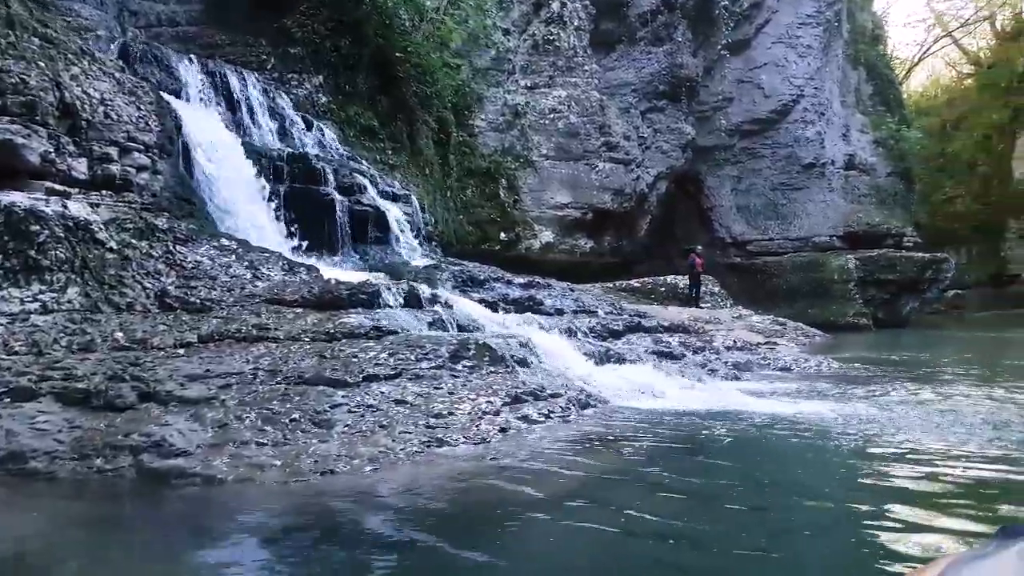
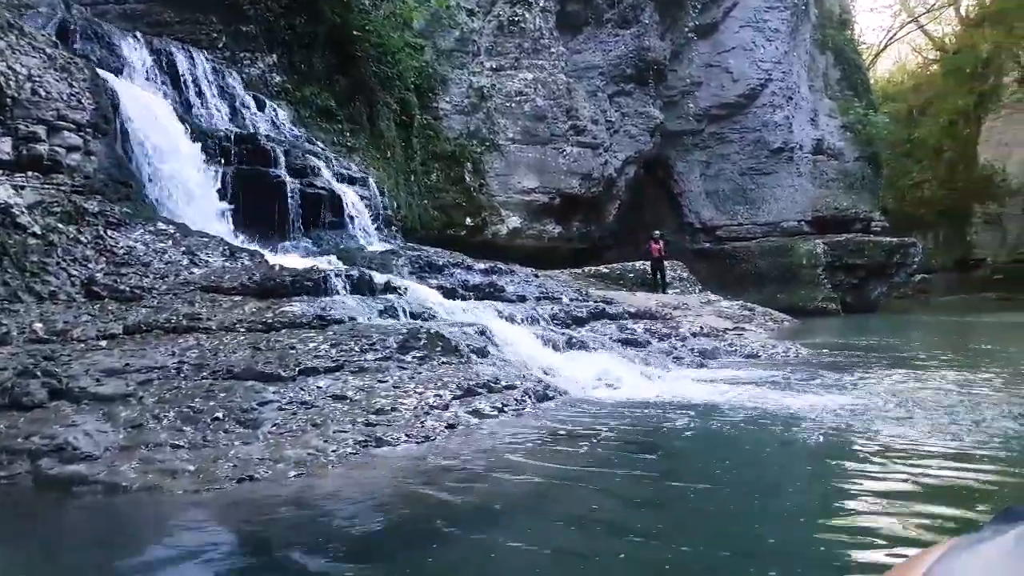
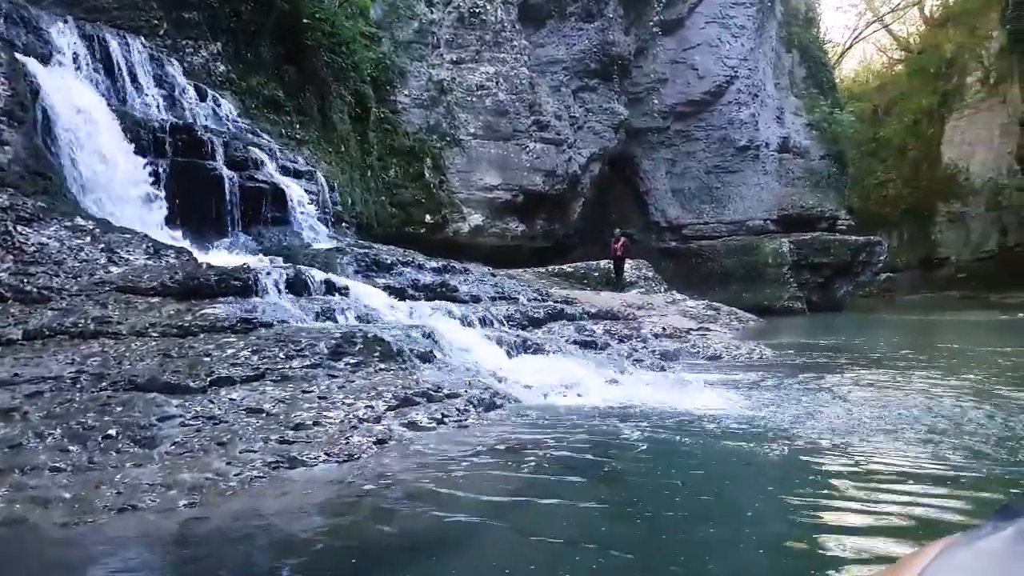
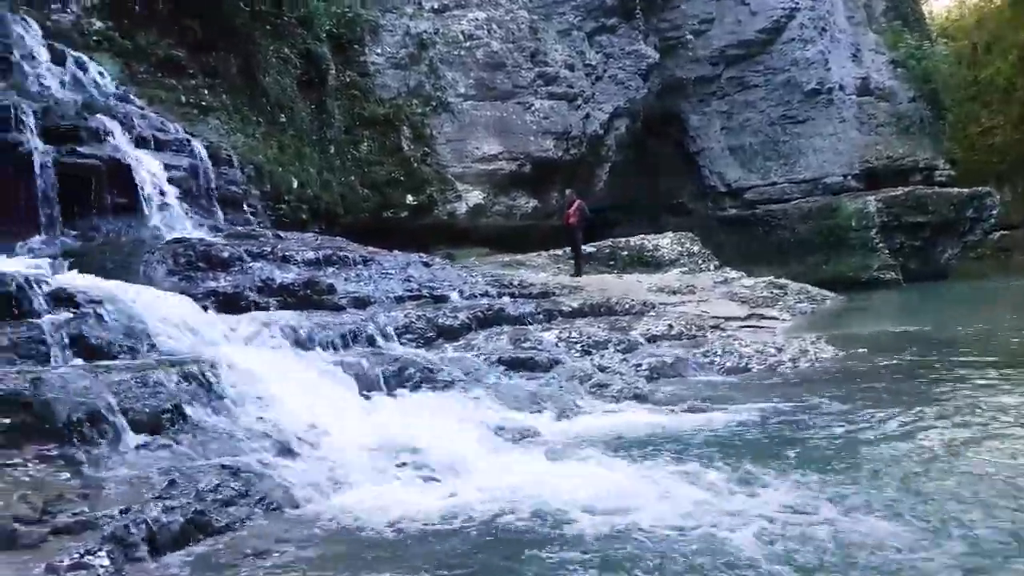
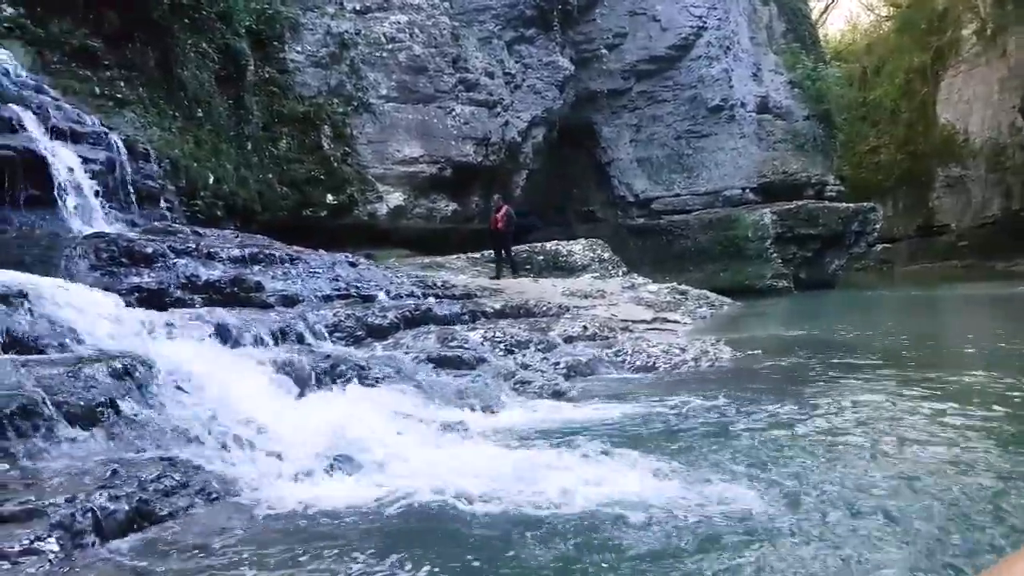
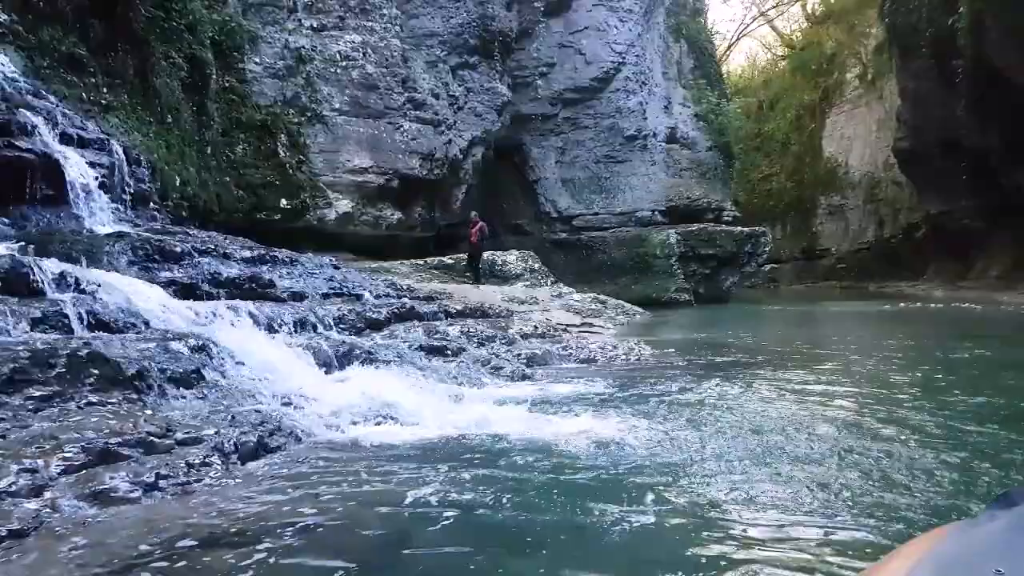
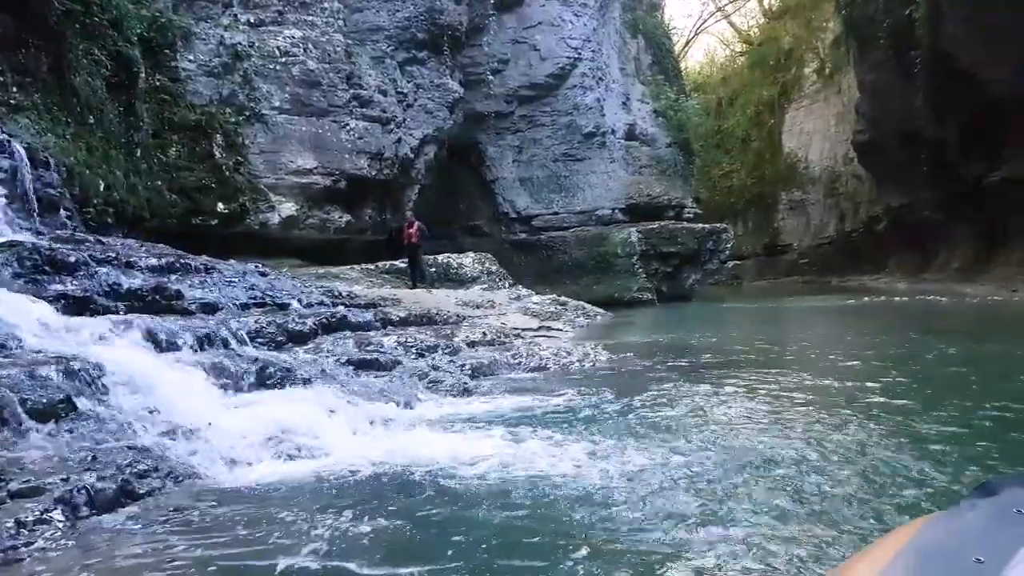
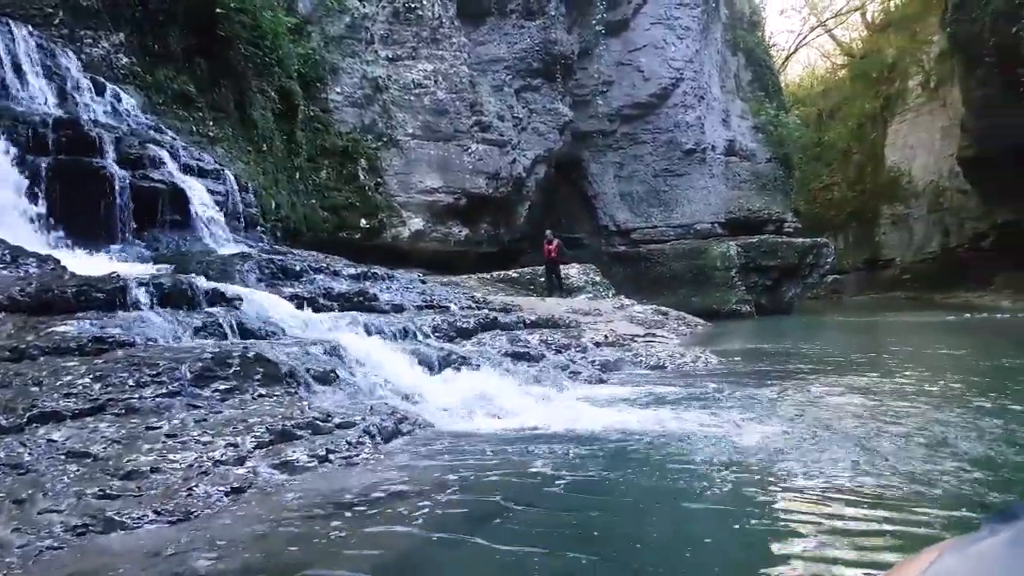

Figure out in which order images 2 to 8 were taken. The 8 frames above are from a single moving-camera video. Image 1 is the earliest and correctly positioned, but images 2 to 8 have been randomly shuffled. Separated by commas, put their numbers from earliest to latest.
2, 3, 8, 6, 7, 5, 4
